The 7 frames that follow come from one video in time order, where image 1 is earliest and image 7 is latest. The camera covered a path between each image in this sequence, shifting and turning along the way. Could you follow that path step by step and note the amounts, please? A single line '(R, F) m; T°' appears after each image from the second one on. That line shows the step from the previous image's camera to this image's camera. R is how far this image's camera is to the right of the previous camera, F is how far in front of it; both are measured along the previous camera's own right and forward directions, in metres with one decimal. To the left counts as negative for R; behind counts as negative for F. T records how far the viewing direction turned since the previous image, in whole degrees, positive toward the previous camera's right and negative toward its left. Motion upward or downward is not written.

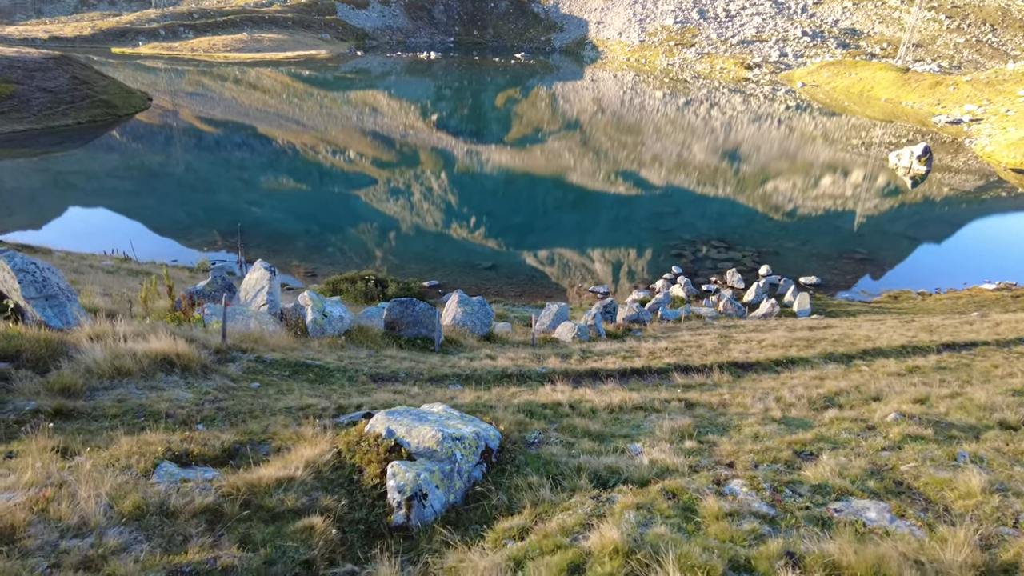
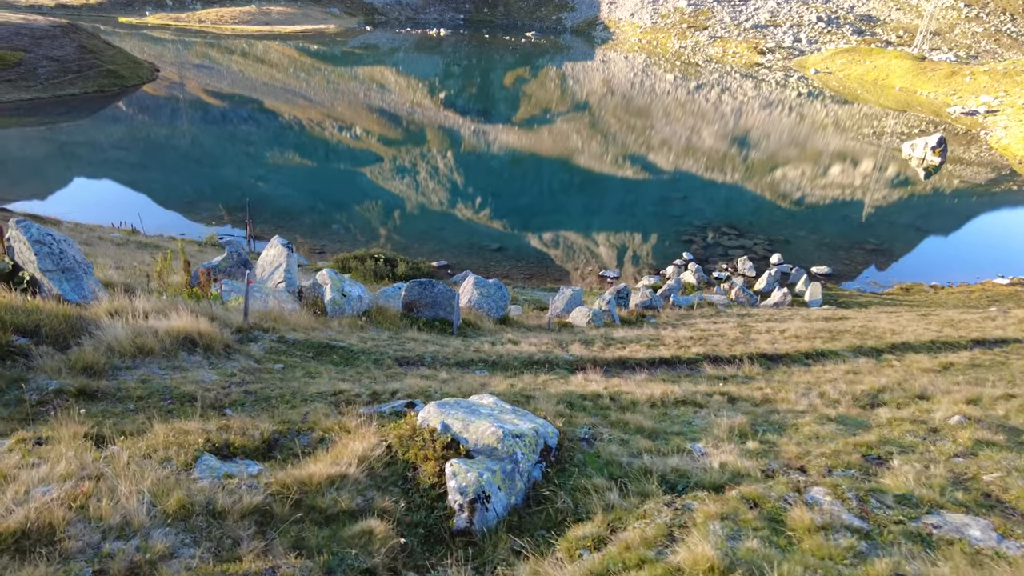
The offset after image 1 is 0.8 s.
(-0.6, +0.5) m; 0°
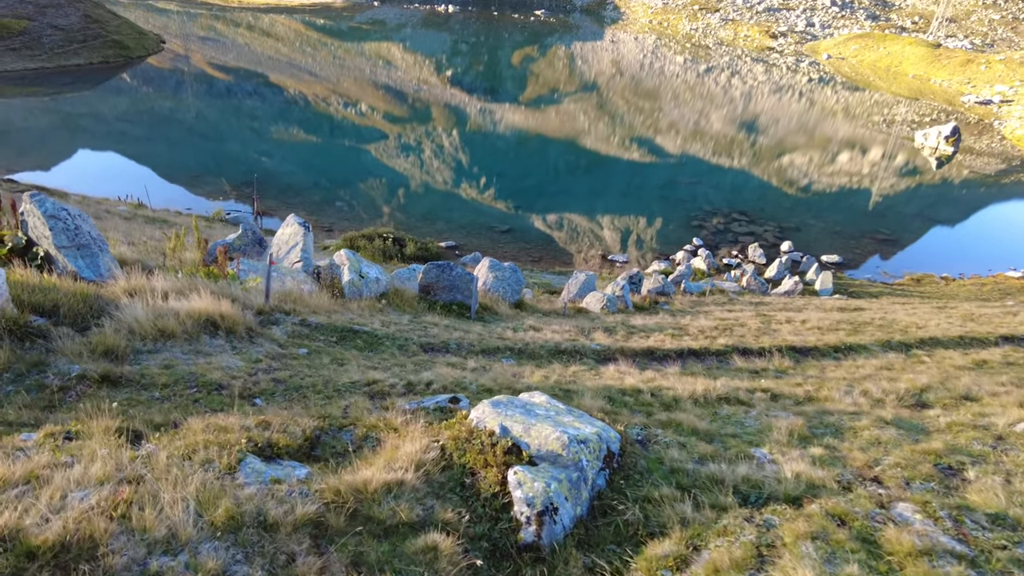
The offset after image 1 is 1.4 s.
(-0.6, +0.5) m; 0°
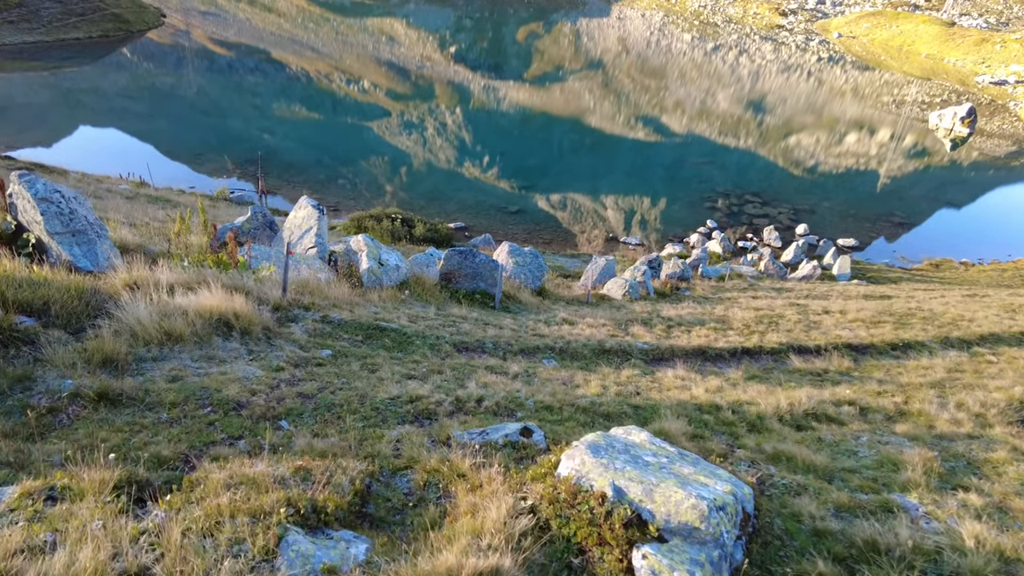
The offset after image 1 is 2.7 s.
(-0.8, +1.3) m; 0°
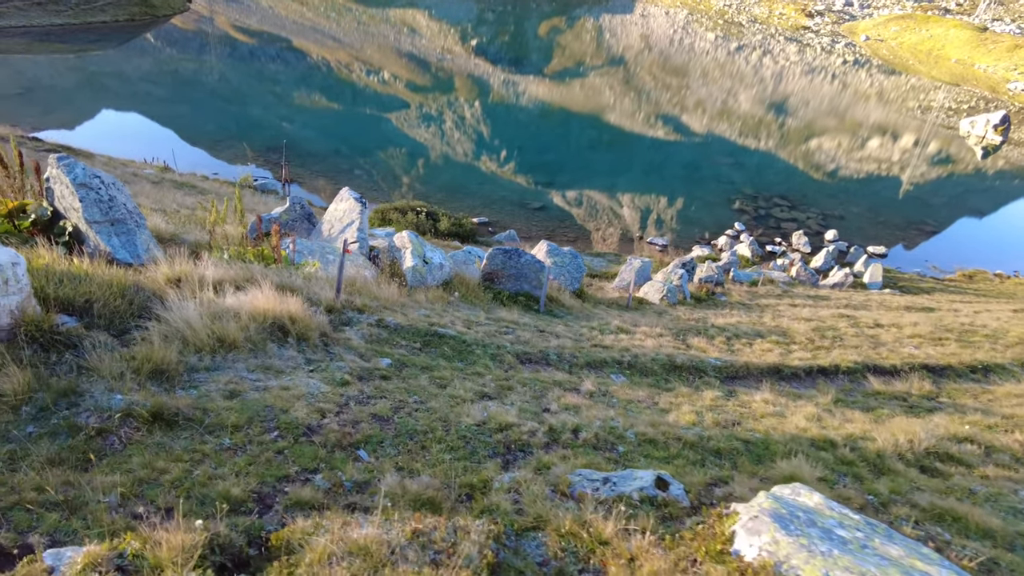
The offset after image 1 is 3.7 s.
(-1.0, +0.9) m; -1°
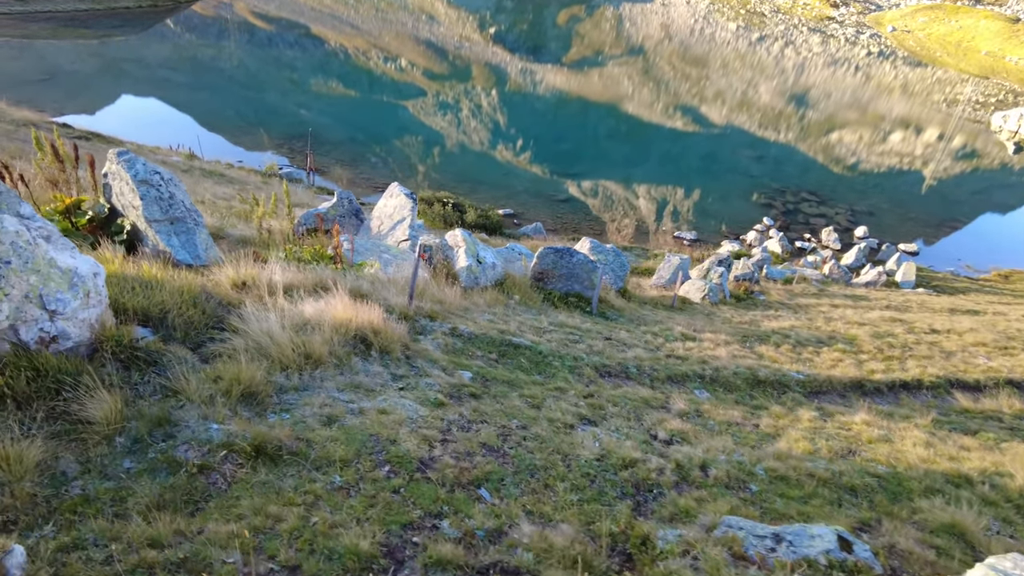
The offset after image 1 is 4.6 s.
(-1.1, +0.6) m; -1°
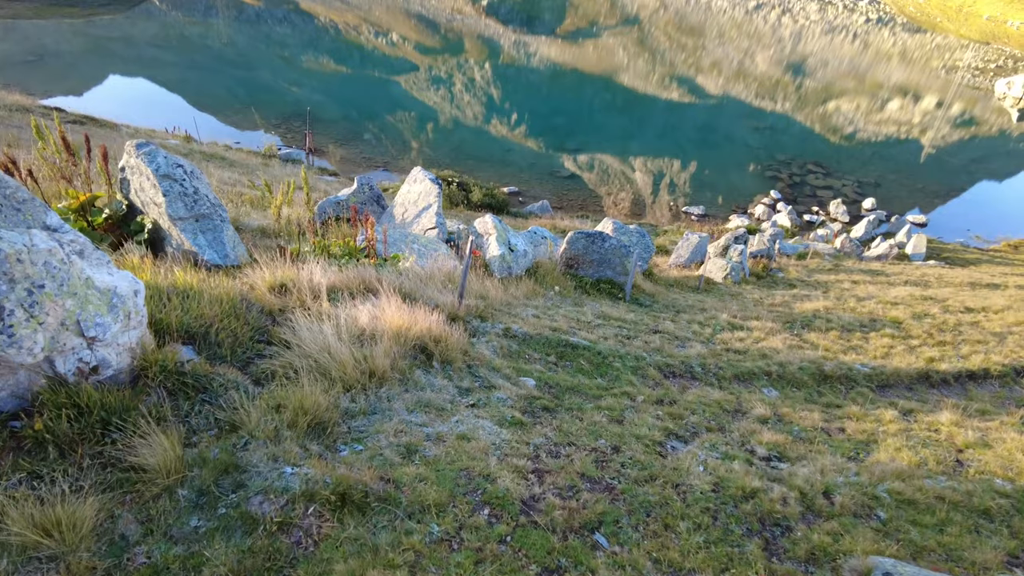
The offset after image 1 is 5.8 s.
(-0.9, +0.8) m; 0°
